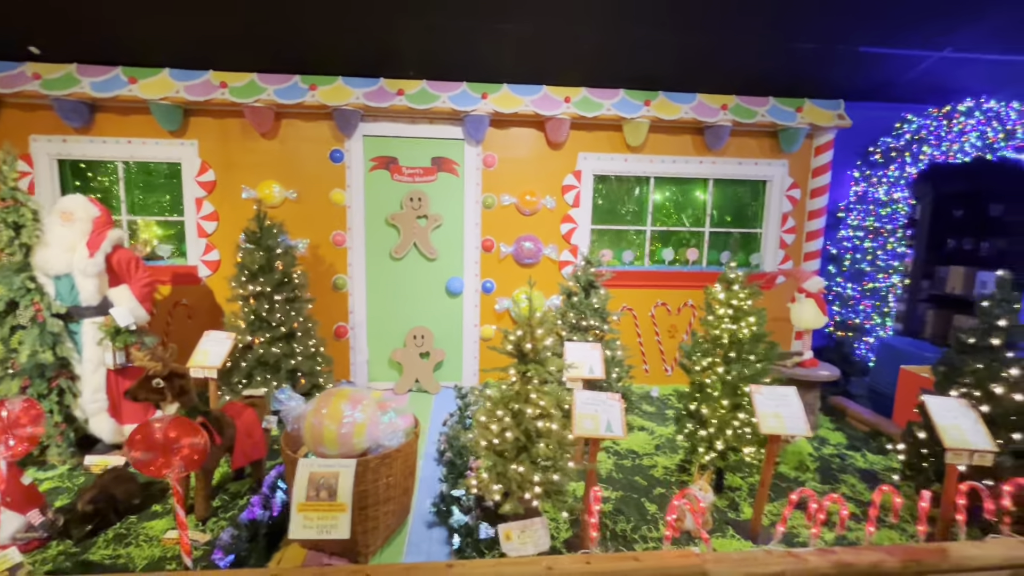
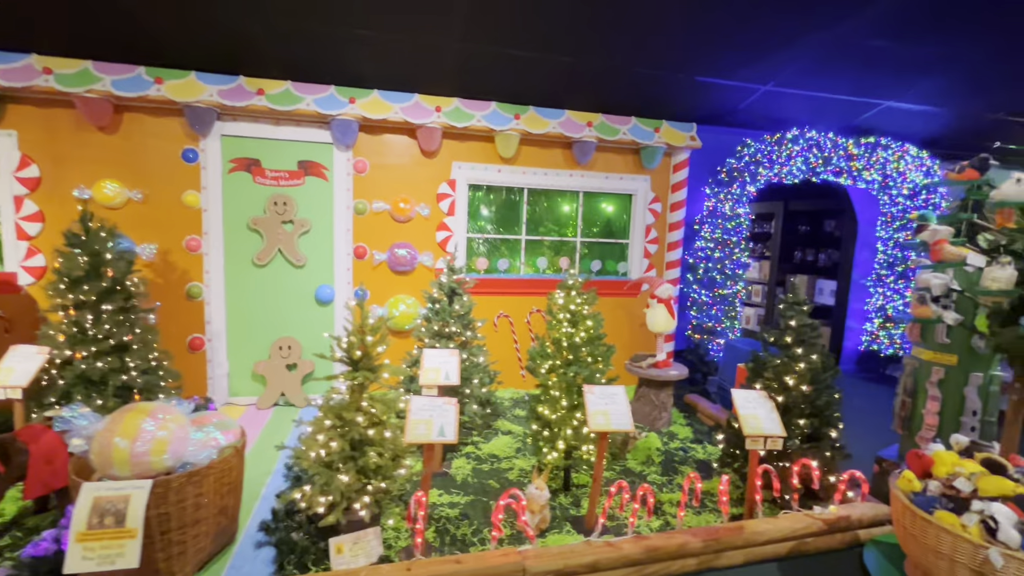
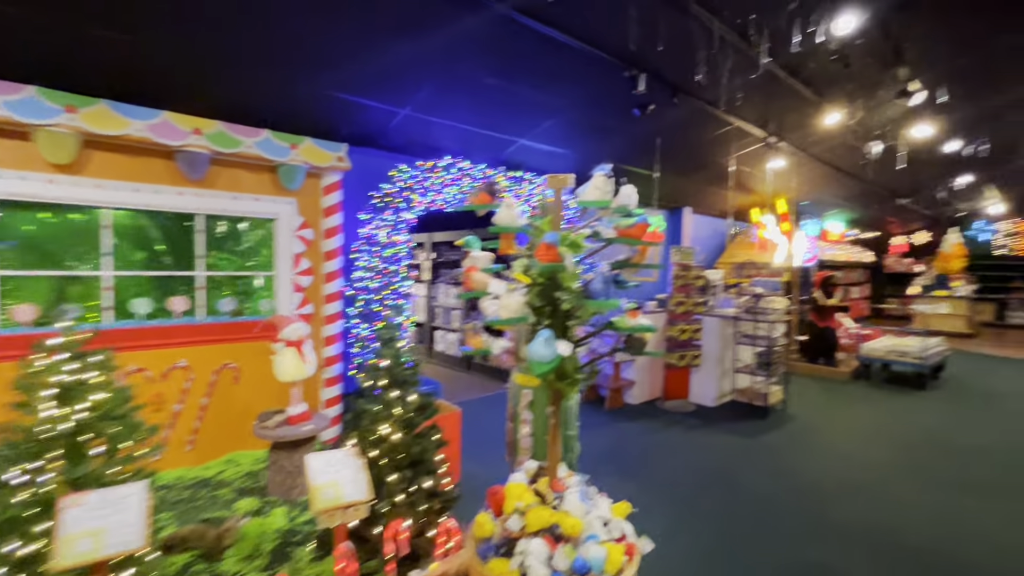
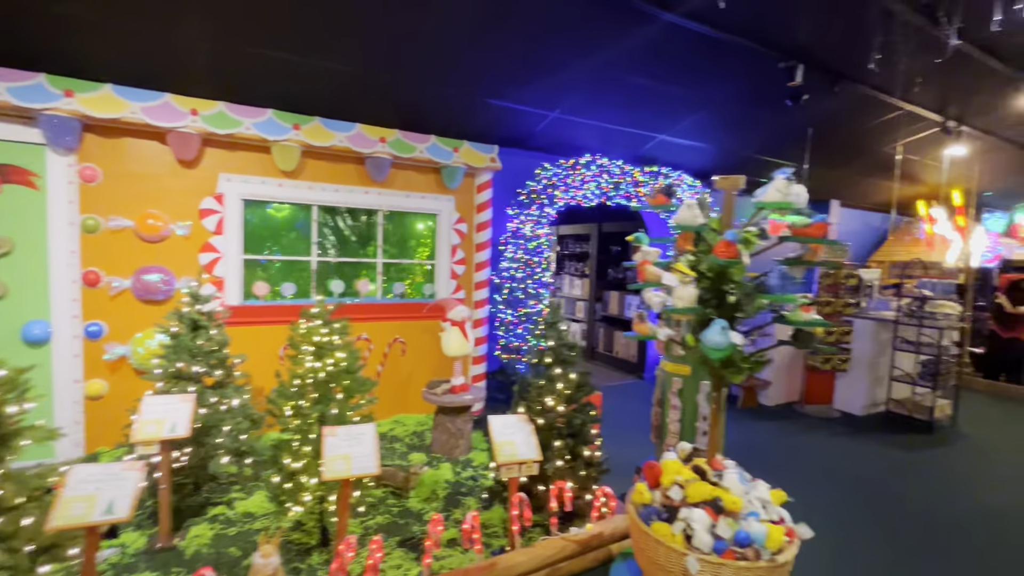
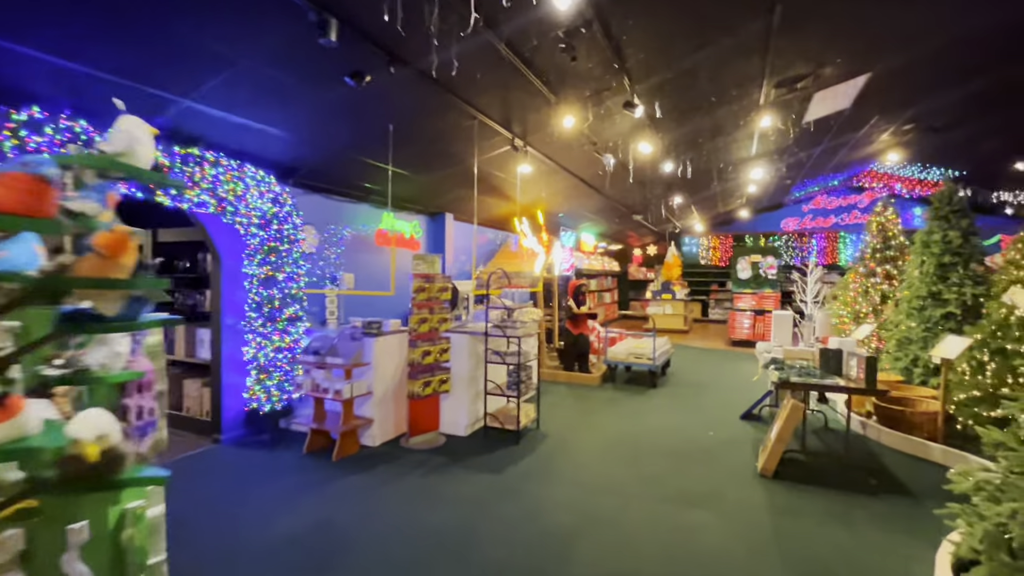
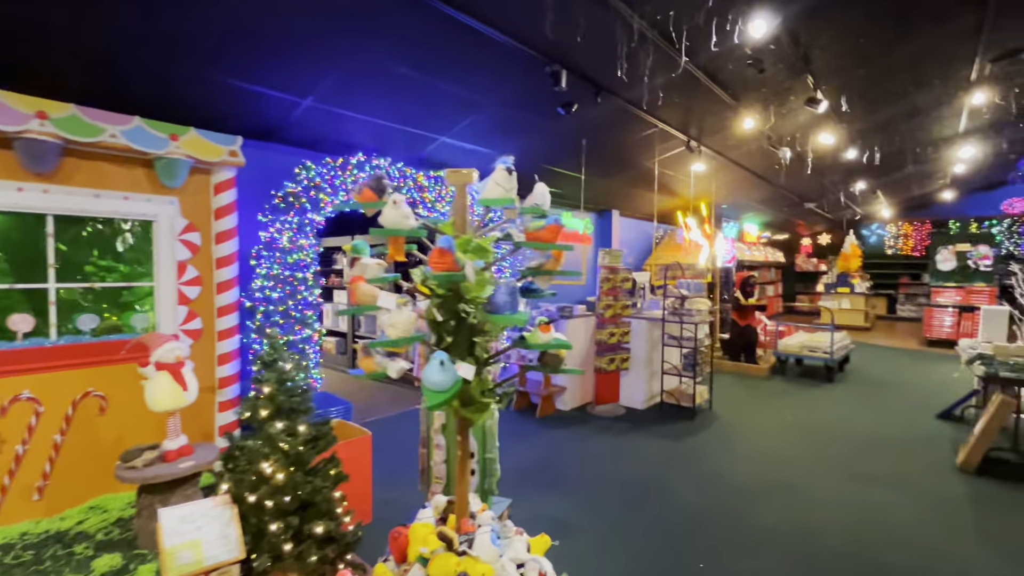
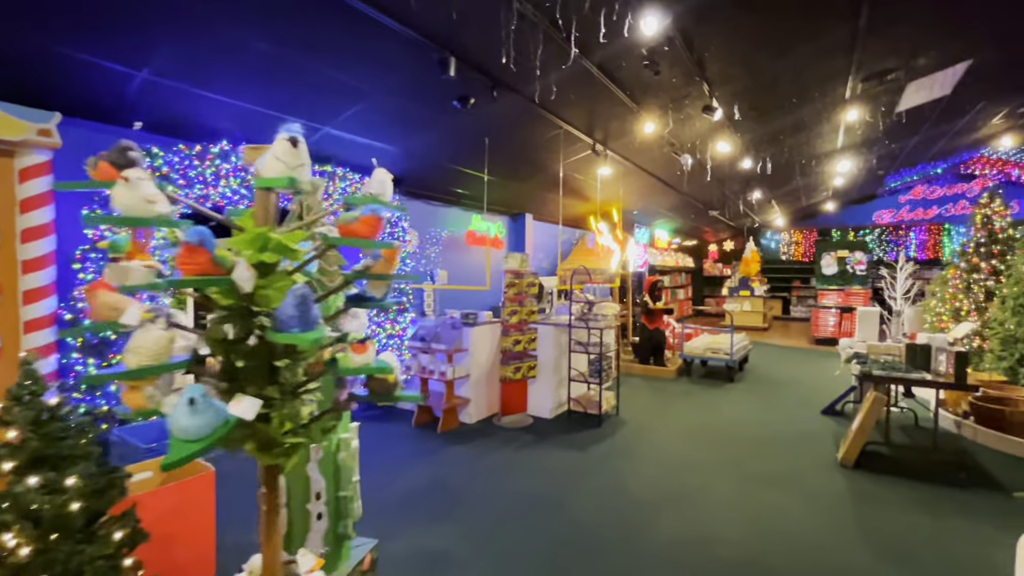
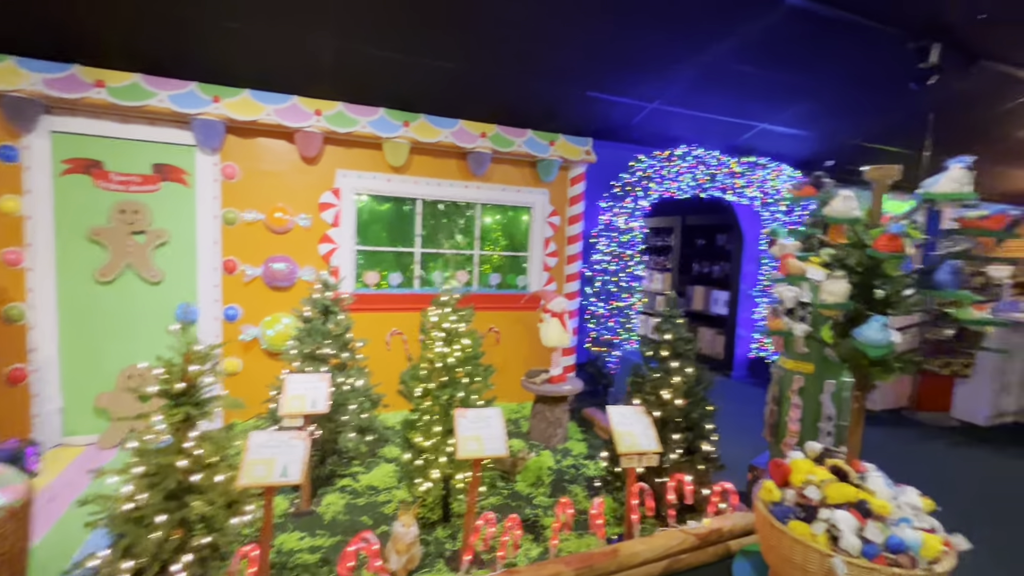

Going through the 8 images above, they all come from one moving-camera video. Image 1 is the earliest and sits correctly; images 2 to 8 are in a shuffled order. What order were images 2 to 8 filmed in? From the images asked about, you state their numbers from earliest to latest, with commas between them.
2, 8, 4, 3, 6, 7, 5
